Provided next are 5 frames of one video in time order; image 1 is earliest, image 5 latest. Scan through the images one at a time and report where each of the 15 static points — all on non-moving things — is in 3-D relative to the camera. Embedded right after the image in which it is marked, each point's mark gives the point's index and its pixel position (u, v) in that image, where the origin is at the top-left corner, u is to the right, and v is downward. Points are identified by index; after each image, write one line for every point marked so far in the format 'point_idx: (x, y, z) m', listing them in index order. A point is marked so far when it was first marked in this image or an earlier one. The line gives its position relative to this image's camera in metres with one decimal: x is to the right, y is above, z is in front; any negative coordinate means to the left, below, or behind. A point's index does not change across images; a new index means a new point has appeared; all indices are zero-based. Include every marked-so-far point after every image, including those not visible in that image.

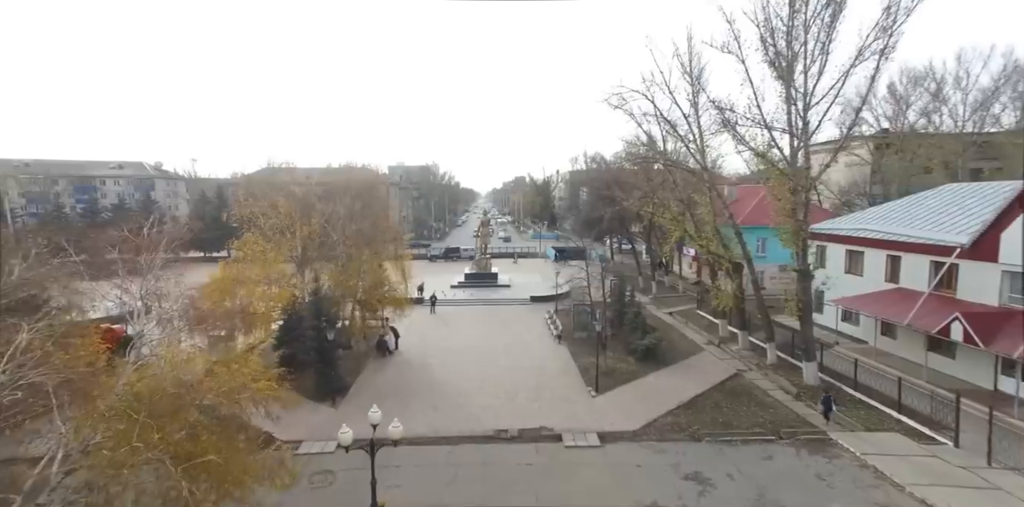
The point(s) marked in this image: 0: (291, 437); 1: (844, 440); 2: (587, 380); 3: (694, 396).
0: (-4.3, -3.6, +9.5) m
1: (+5.9, -3.3, +8.6) m
2: (+1.9, -3.3, +12.4) m
3: (+4.3, -3.3, +11.3) m
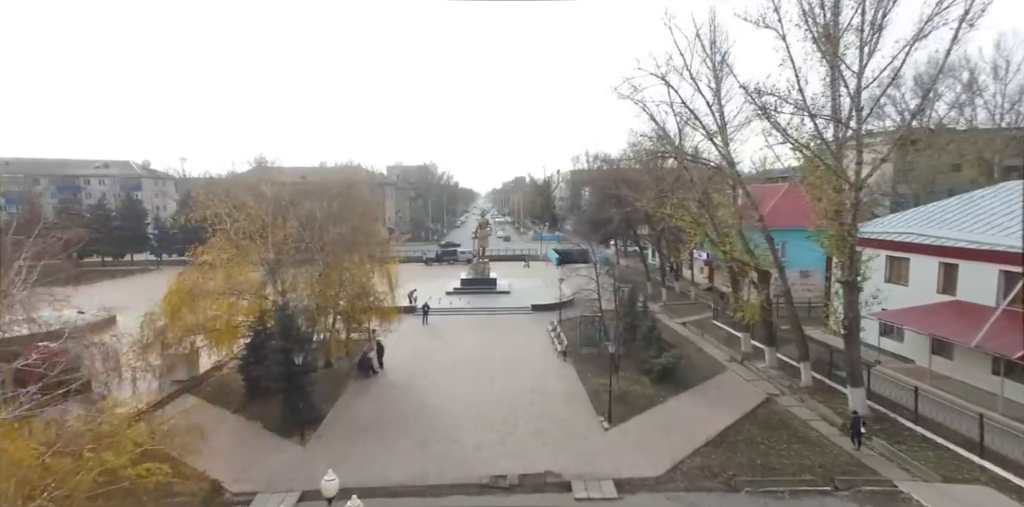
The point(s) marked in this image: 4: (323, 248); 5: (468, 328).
0: (-4.3, -3.8, +7.9) m
1: (+5.9, -3.5, +7.0) m
2: (+1.9, -3.5, +10.8) m
3: (+4.2, -3.5, +9.7) m
4: (-5.1, +0.2, +13.1) m
5: (-1.6, -2.8, +17.8) m
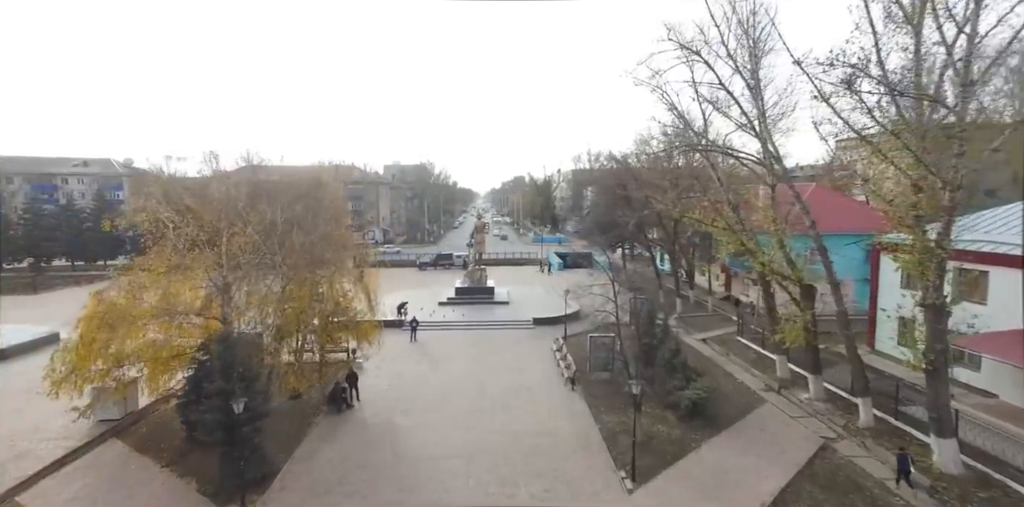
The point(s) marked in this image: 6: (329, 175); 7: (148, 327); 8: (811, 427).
0: (-4.3, -4.0, +5.8) m
1: (+5.9, -3.7, +5.0) m
2: (+1.9, -3.7, +8.8) m
3: (+4.2, -3.8, +7.7) m
4: (-5.1, 0.0, +11.1) m
5: (-1.7, -3.1, +15.8) m
6: (-4.9, +2.0, +12.9) m
7: (-7.2, -1.5, +9.6) m
8: (+6.0, -3.5, +9.7) m
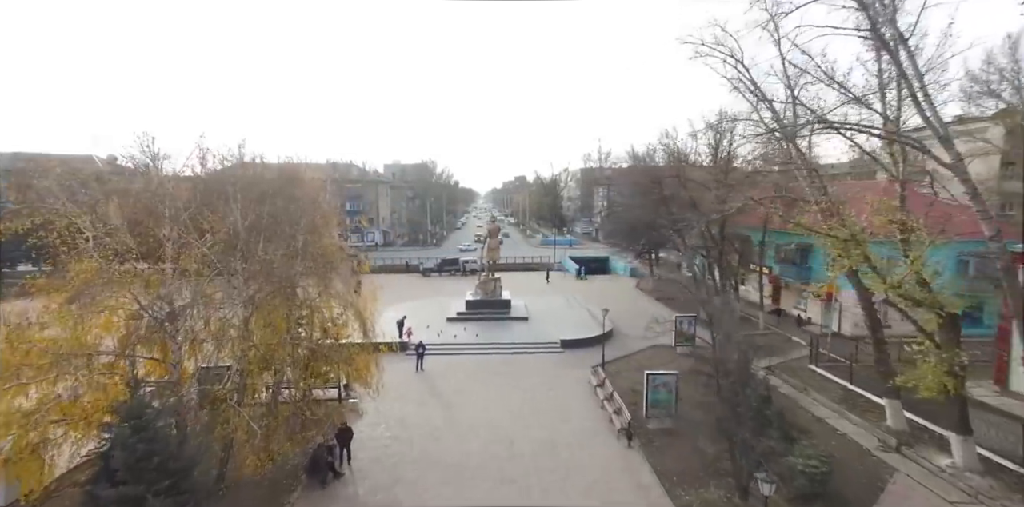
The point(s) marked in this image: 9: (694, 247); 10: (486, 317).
0: (-3.6, -4.3, +3.0) m
1: (+6.6, -4.1, +2.2) m
2: (+2.6, -4.0, +6.0) m
3: (+5.0, -4.1, +4.8) m
4: (-4.3, -0.3, +8.2) m
5: (-0.9, -3.4, +13.0) m
6: (-4.1, +1.7, +10.0) m
7: (-6.5, -1.7, +6.7) m
8: (+6.7, -3.8, +6.8) m
9: (+7.3, +0.3, +19.6) m
10: (-1.0, -2.4, +18.7) m
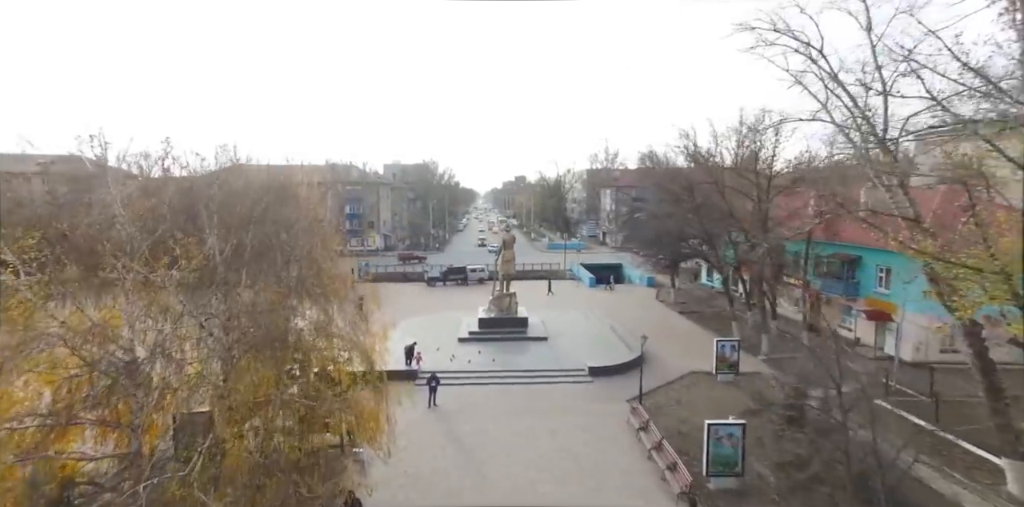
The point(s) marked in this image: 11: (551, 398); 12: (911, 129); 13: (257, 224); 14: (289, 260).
0: (-2.9, -4.8, +1.3) m
1: (+7.3, -4.5, +0.5) m
2: (+3.3, -4.5, +4.3) m
3: (+5.6, -4.6, +3.2) m
4: (-3.7, -0.8, +6.5) m
5: (-0.3, -3.8, +11.2) m
6: (-3.5, +1.2, +8.3) m
7: (-5.8, -2.2, +5.0) m
8: (+7.4, -4.3, +5.1) m
9: (+8.0, -0.2, +17.9) m
10: (-0.4, -2.9, +17.0) m
11: (+1.1, -3.6, +12.7) m
12: (+6.4, +1.9, +7.5) m
13: (-3.7, +0.5, +7.1) m
14: (-3.3, 0.0, +7.1) m
